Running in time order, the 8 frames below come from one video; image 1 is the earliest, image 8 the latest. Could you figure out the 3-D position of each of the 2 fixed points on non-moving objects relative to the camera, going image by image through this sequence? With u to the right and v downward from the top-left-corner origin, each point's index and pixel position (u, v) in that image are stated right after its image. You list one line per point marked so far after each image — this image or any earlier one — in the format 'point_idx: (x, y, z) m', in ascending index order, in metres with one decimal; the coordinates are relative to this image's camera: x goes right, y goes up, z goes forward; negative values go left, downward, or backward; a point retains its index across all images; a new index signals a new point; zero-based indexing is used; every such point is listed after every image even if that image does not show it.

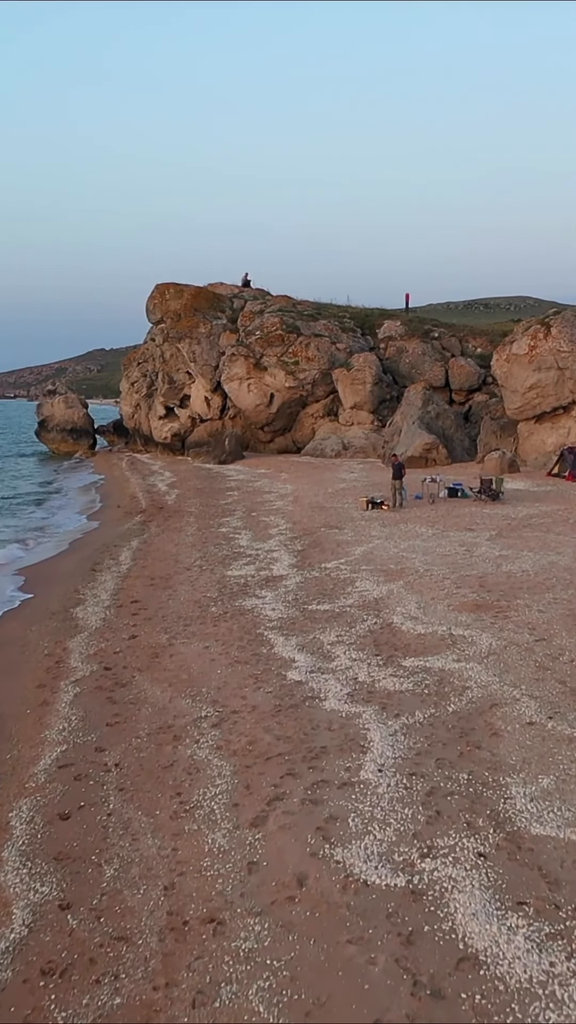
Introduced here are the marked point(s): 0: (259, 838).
0: (-0.2, -2.2, +6.8) m
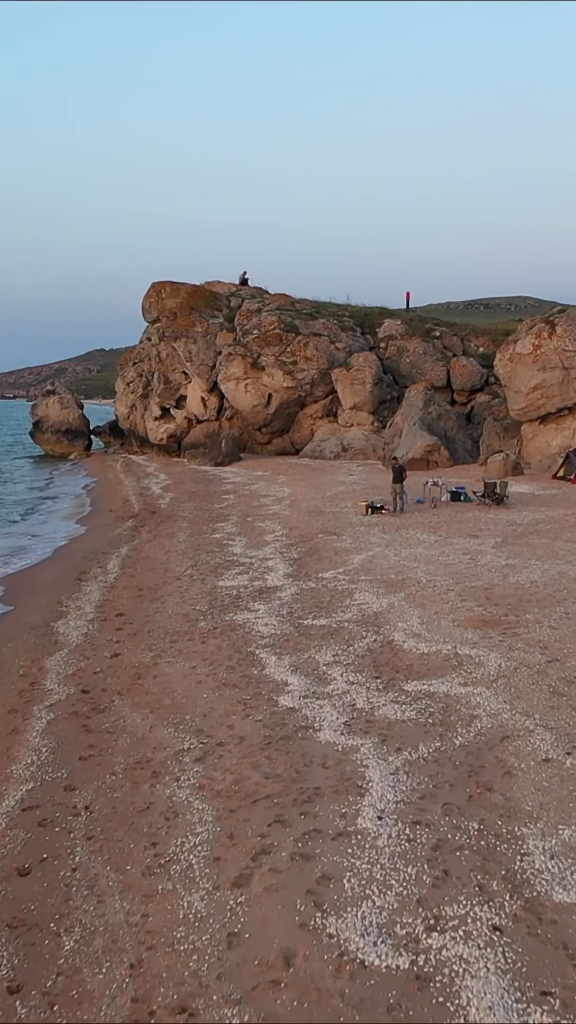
0: (-0.3, -2.3, +5.9) m
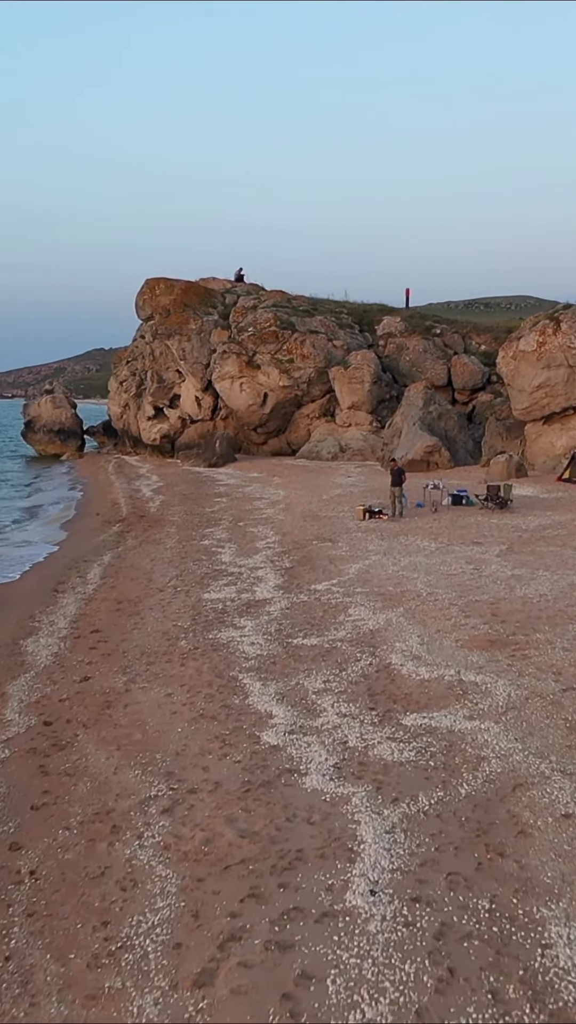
0: (-0.4, -2.4, +4.9) m
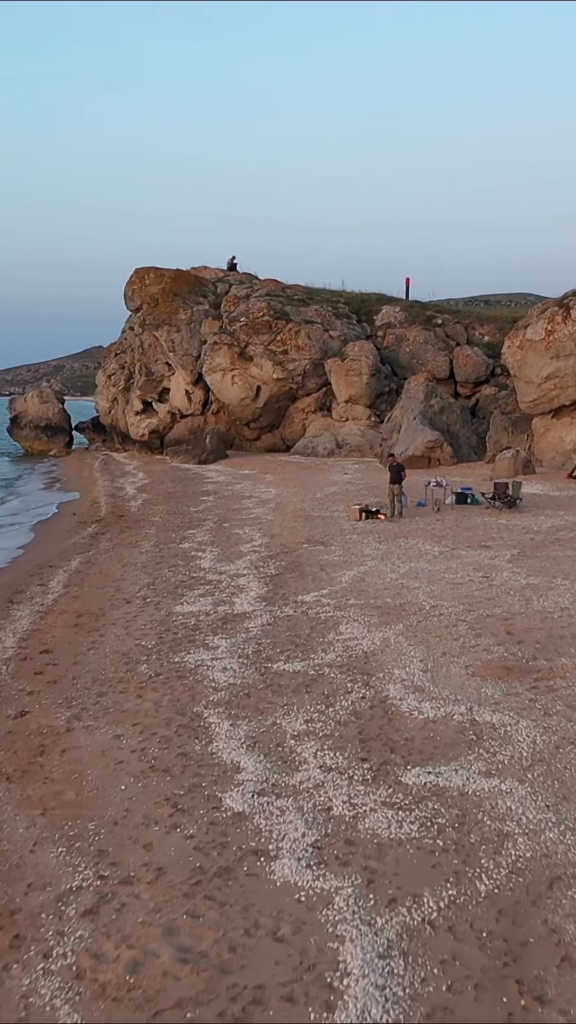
0: (-0.6, -2.4, +3.1) m
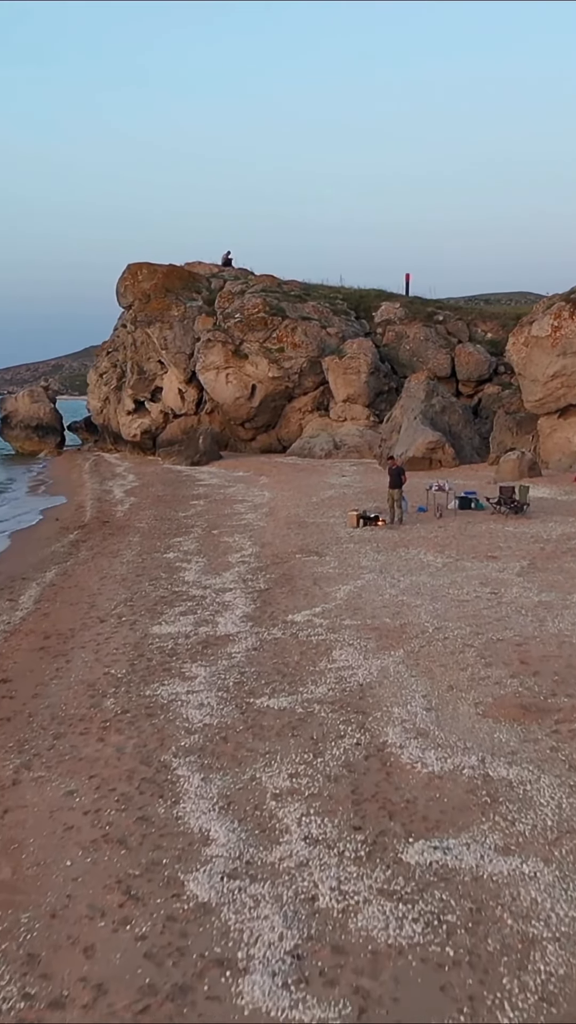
0: (-0.7, -2.5, +1.9) m
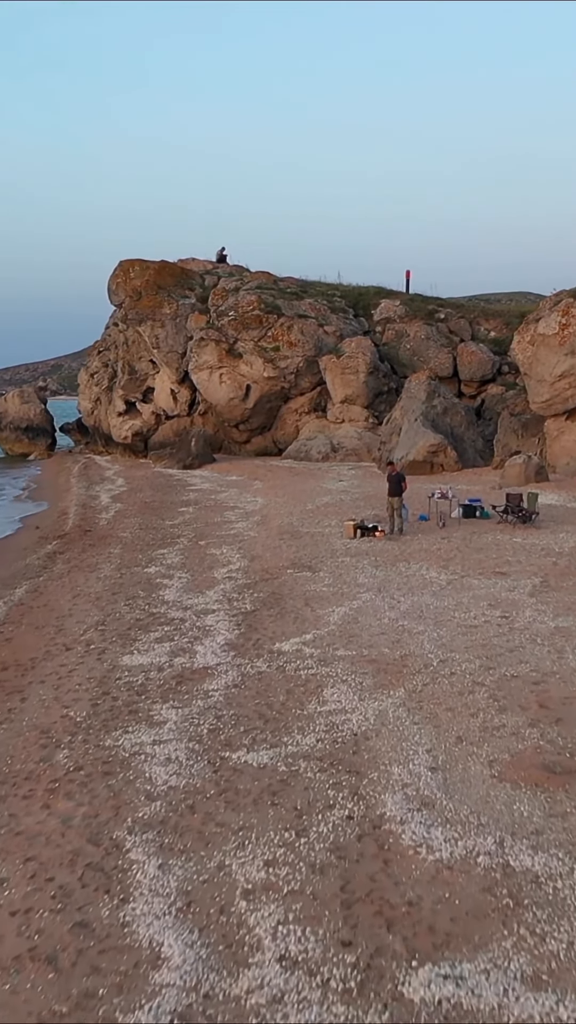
0: (-0.9, -2.7, +0.7) m
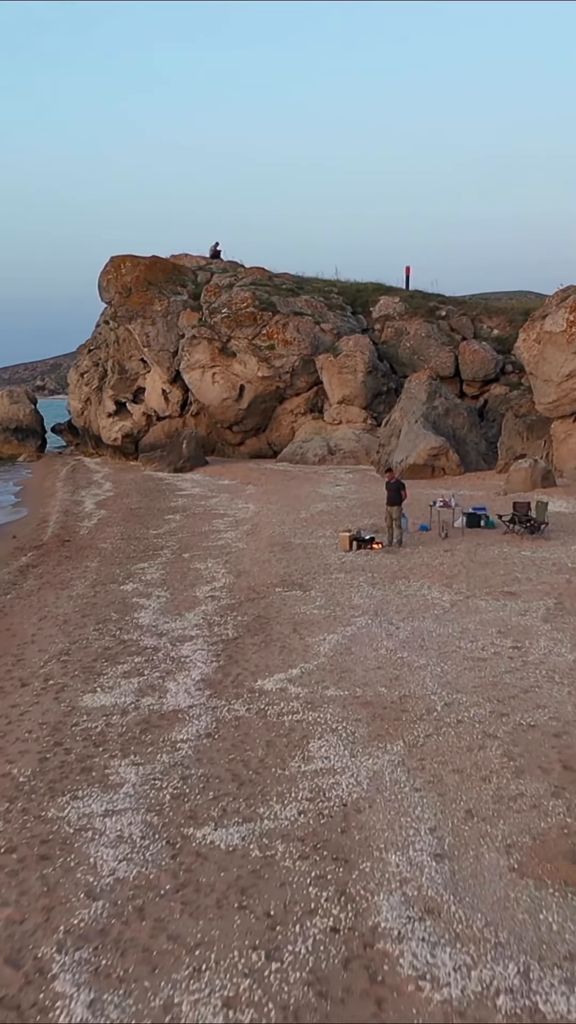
0: (-1.0, -2.9, -0.6) m
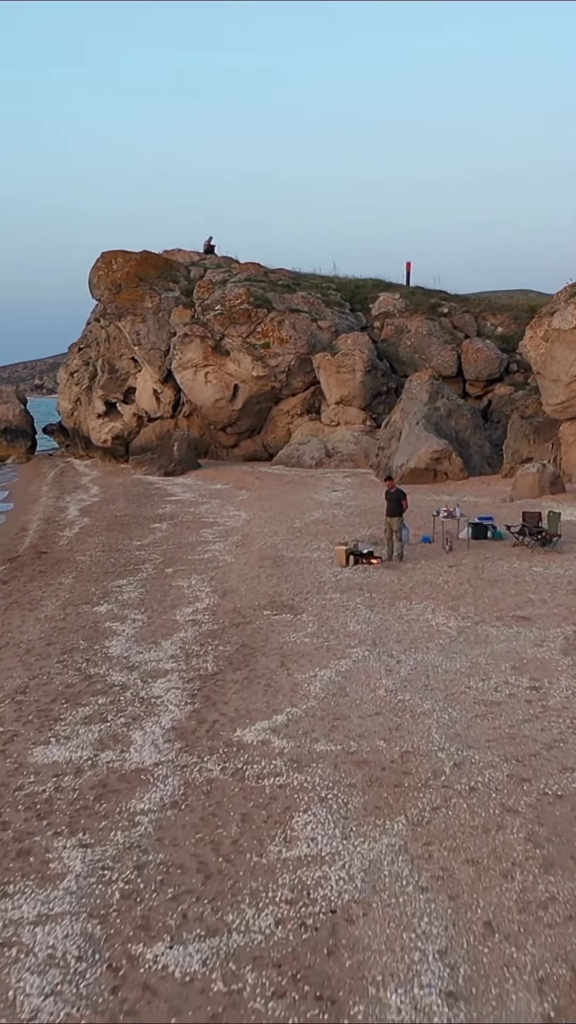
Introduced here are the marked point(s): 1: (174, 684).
0: (-1.1, -3.1, -1.8) m
1: (-1.0, -1.6, +9.3) m
